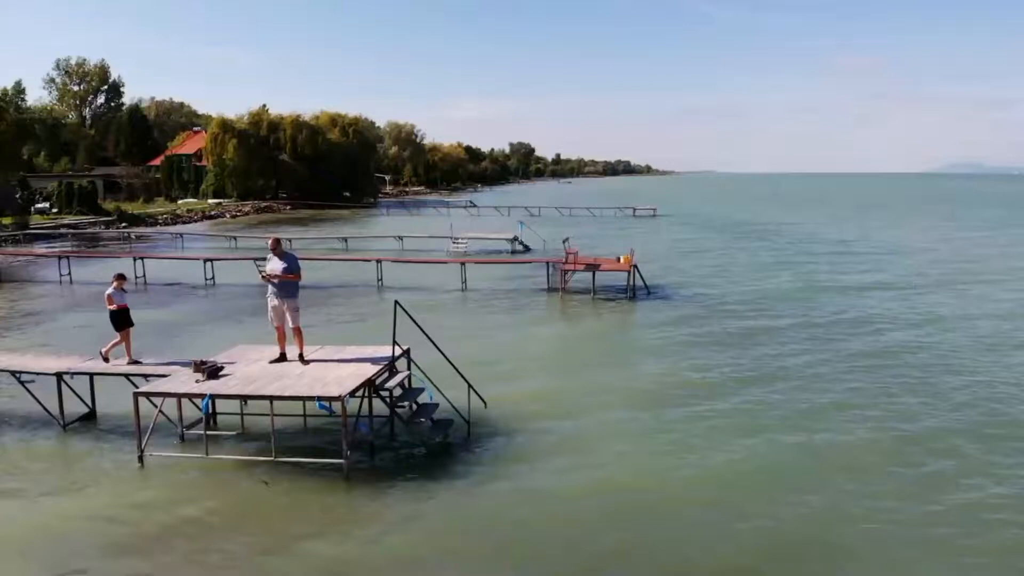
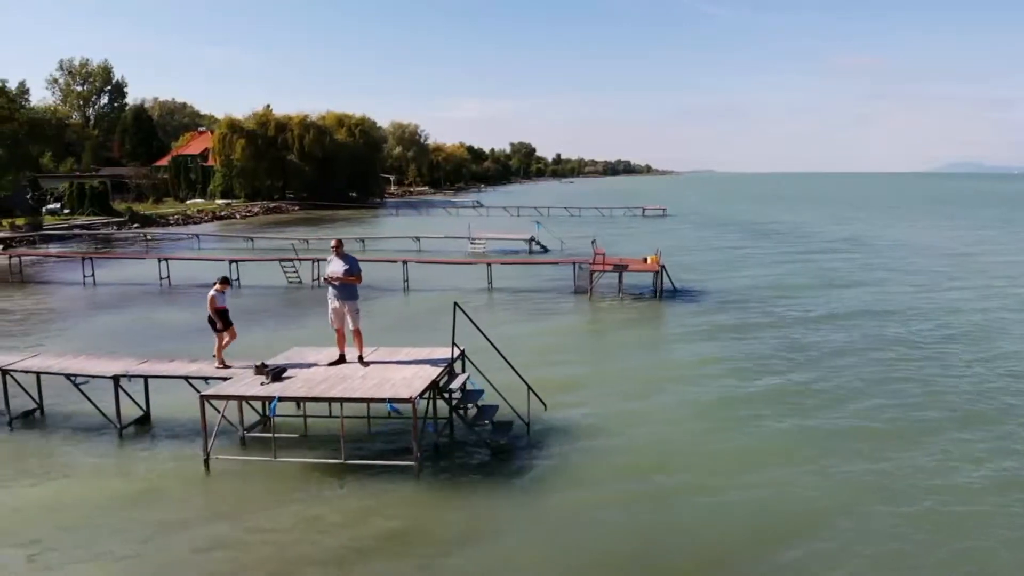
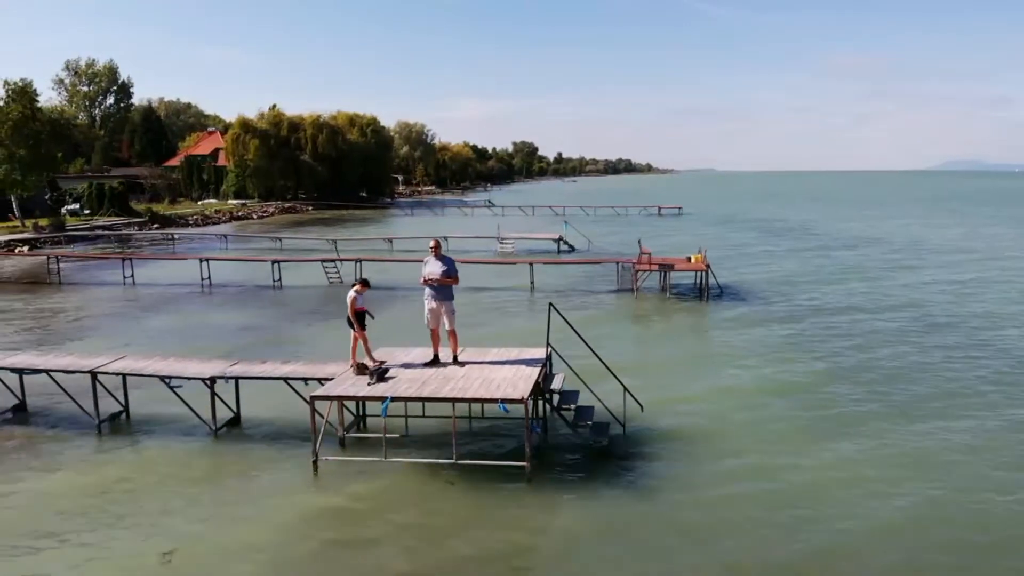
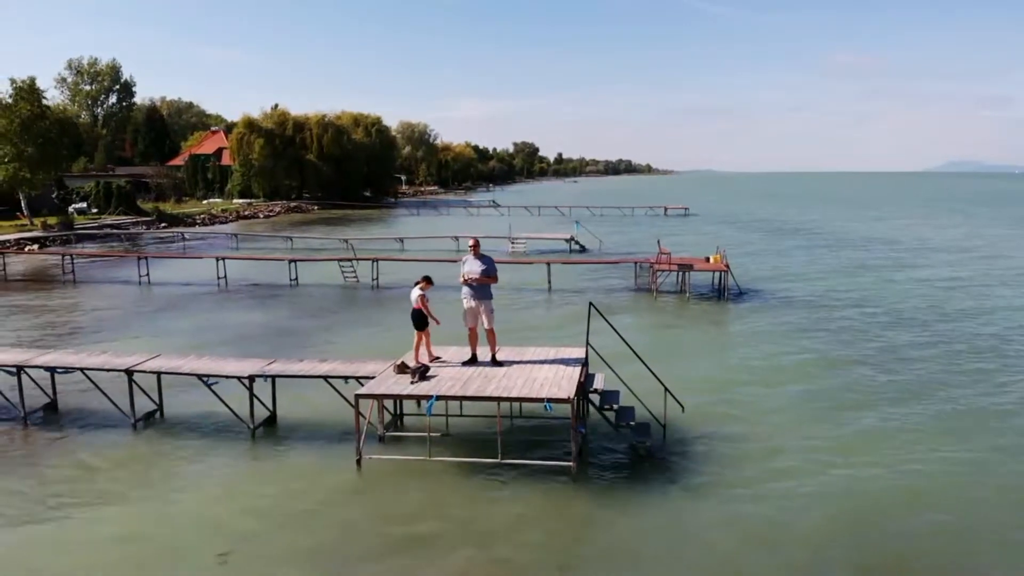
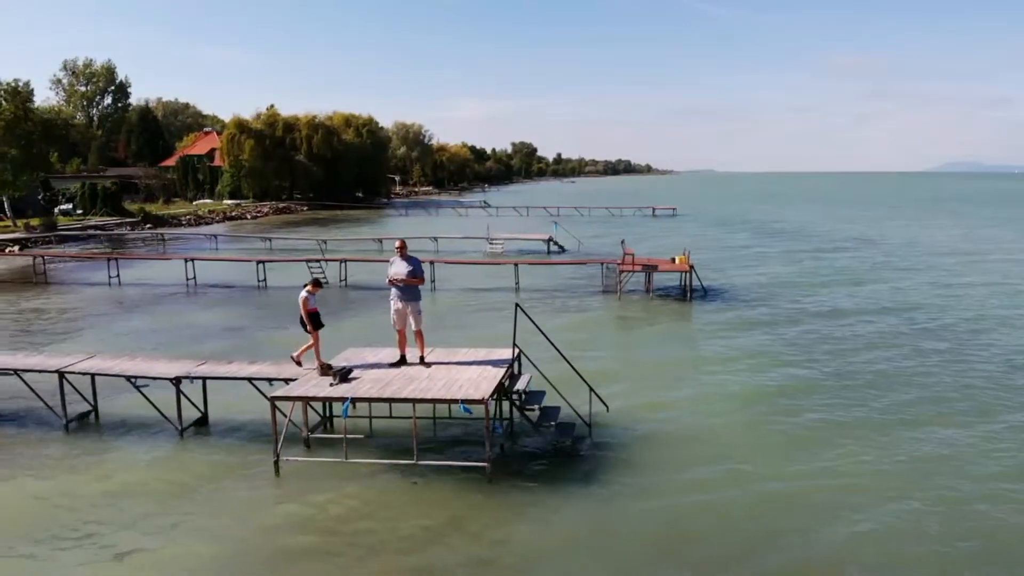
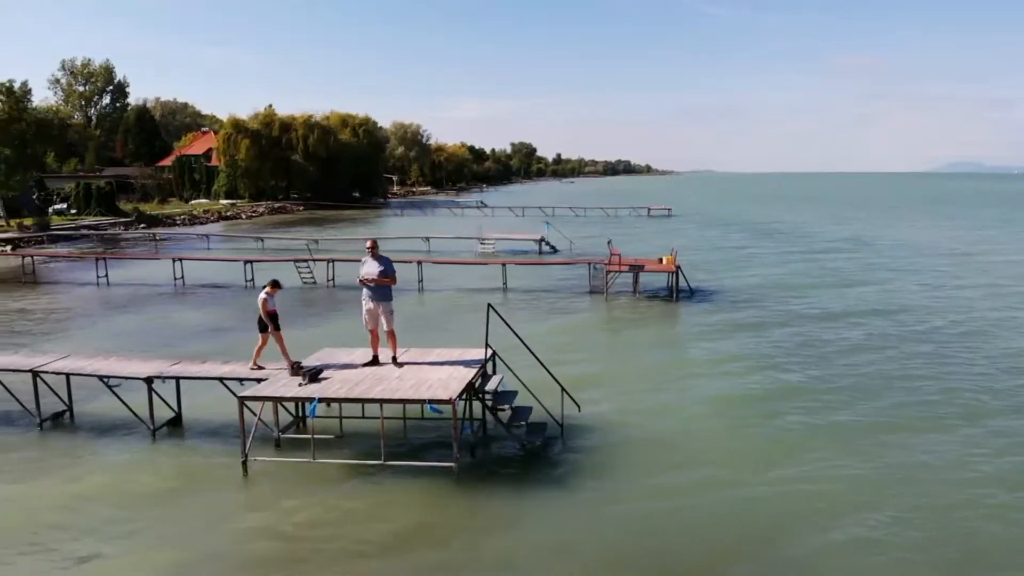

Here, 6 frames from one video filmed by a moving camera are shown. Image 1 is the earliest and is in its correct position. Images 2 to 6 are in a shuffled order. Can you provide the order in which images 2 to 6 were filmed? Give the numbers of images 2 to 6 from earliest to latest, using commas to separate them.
2, 6, 5, 3, 4
